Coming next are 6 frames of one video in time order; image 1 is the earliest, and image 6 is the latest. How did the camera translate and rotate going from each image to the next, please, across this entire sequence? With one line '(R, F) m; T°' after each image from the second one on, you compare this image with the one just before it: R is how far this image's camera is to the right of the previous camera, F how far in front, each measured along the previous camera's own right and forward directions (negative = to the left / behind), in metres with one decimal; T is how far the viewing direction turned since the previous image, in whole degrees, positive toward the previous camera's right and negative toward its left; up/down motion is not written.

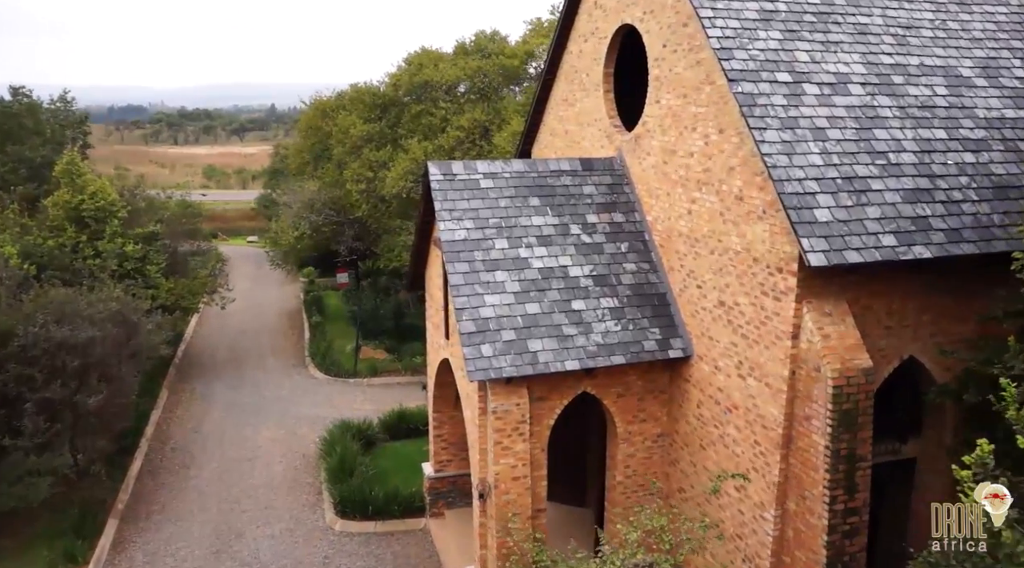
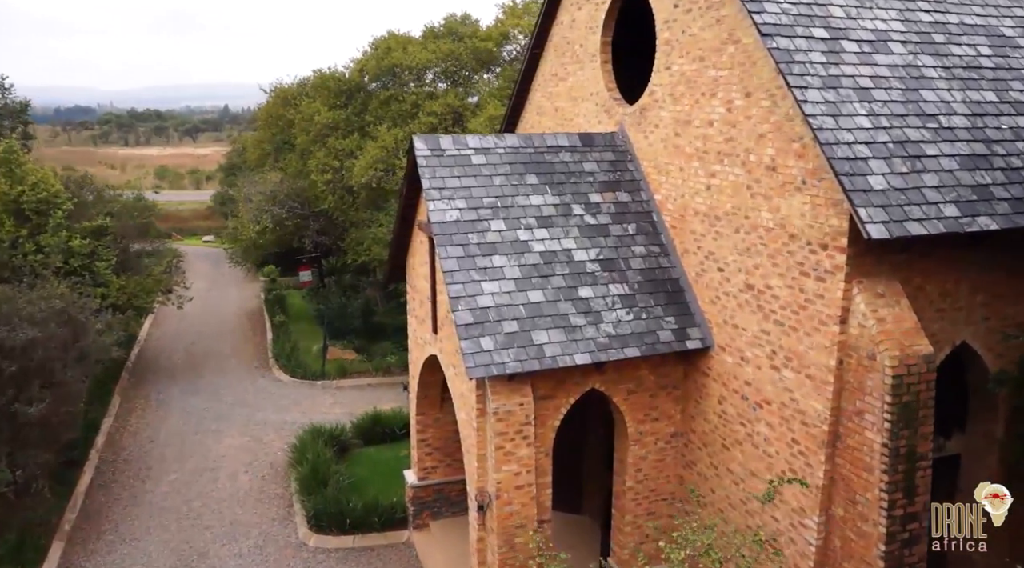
(-0.5, +1.2) m; +3°
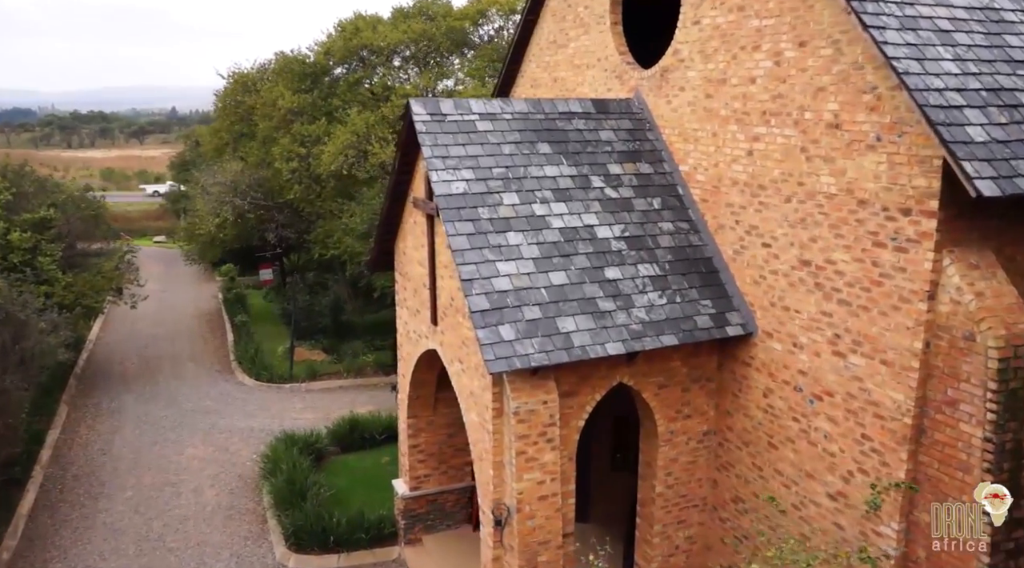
(-0.6, +1.3) m; +3°
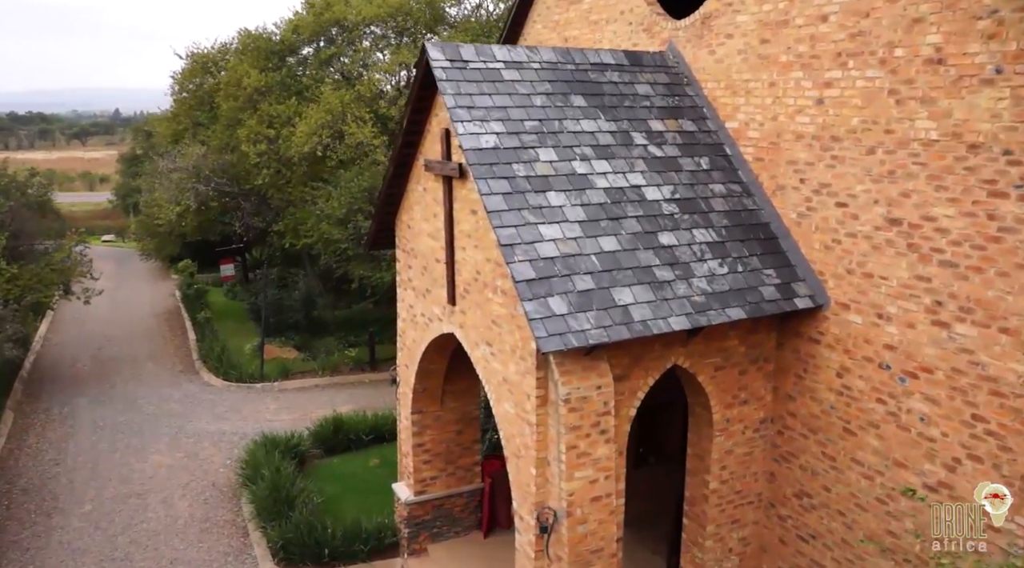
(-0.8, +1.2) m; +3°
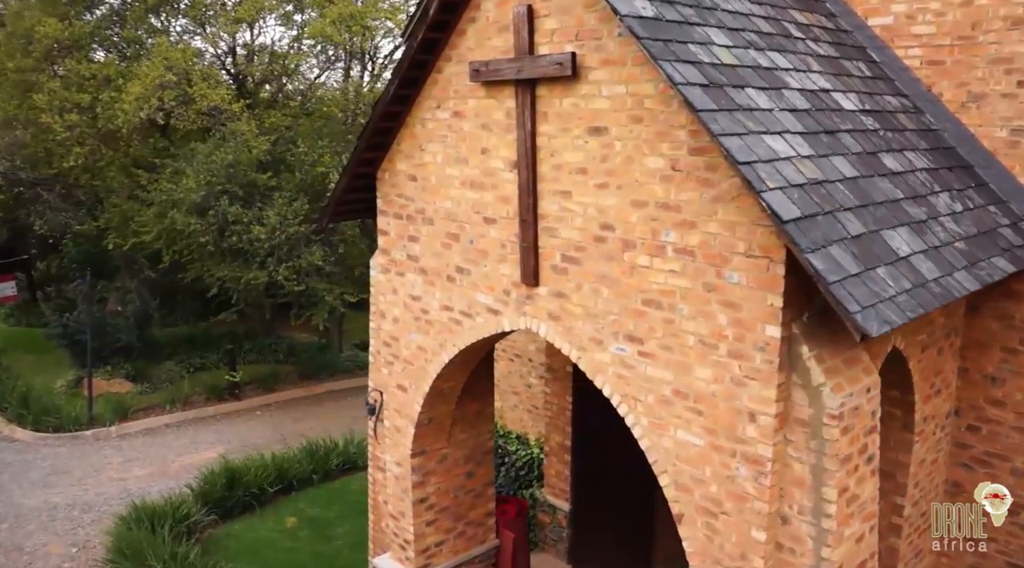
(-2.2, +3.3) m; +15°
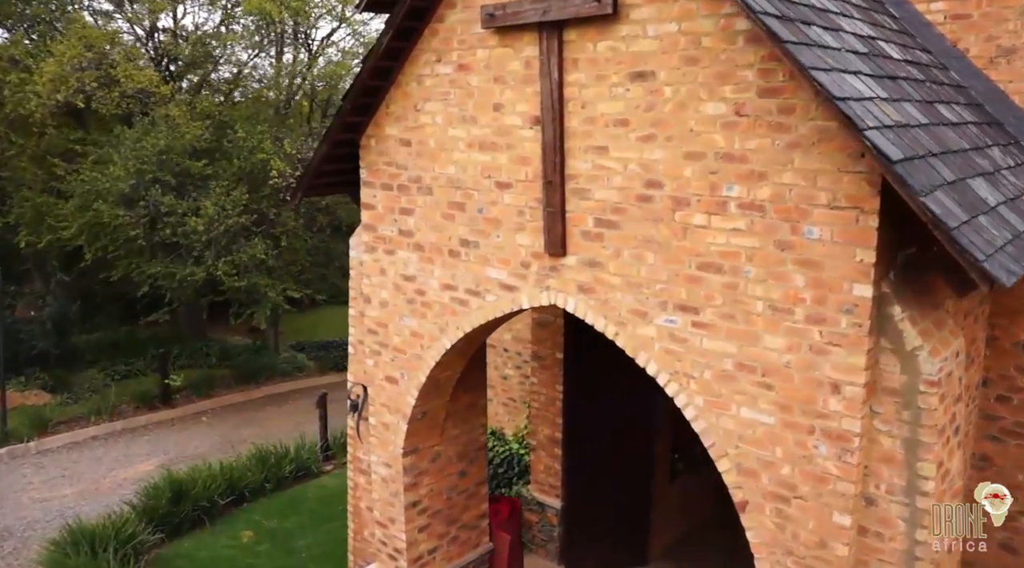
(-0.7, +0.6) m; +6°
